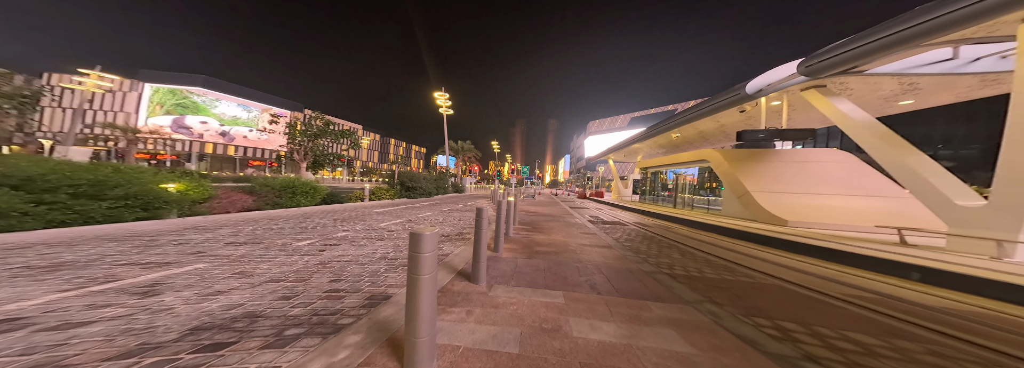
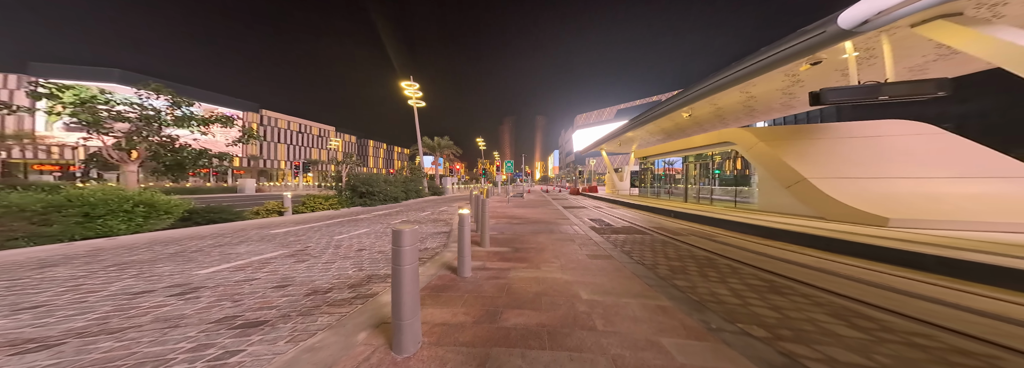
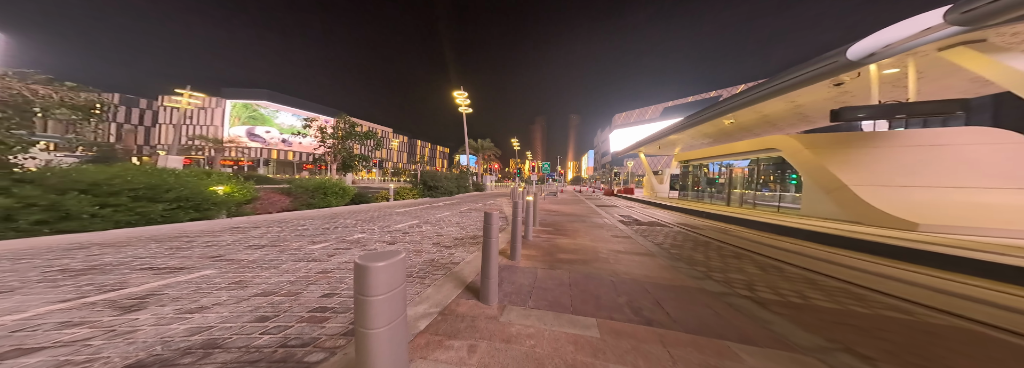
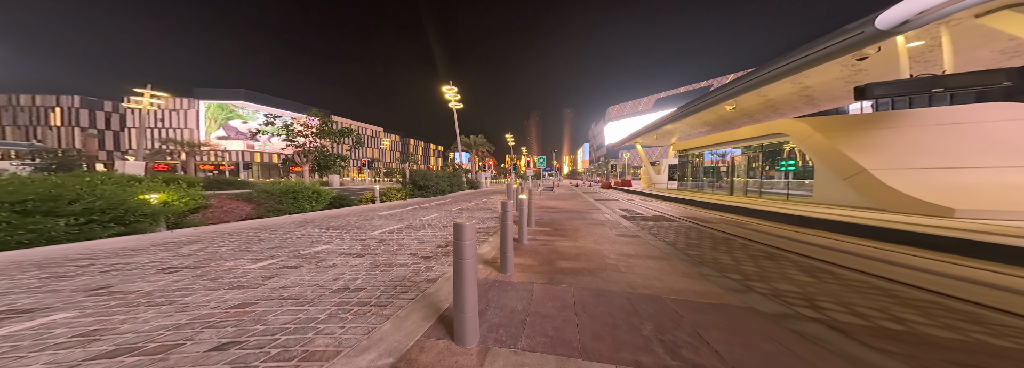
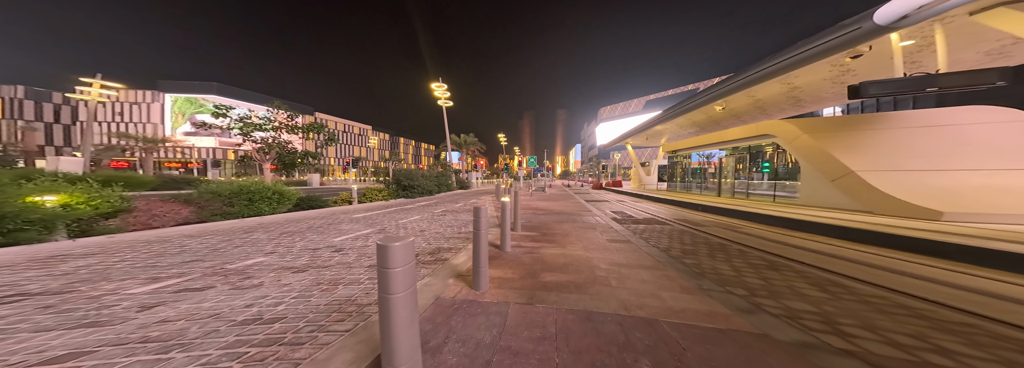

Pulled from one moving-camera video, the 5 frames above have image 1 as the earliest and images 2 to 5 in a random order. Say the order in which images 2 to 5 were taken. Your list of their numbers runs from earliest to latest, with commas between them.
3, 4, 5, 2
